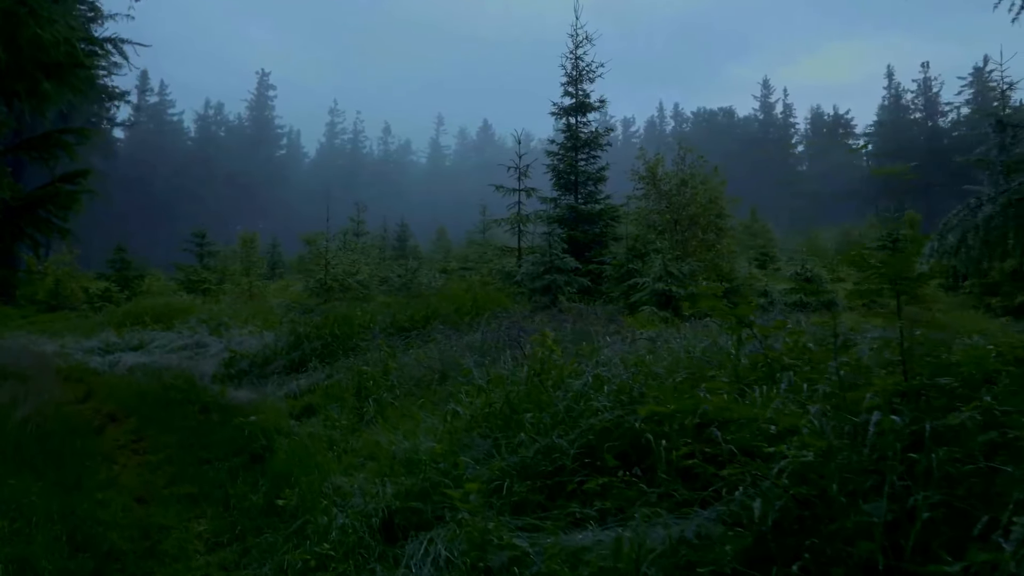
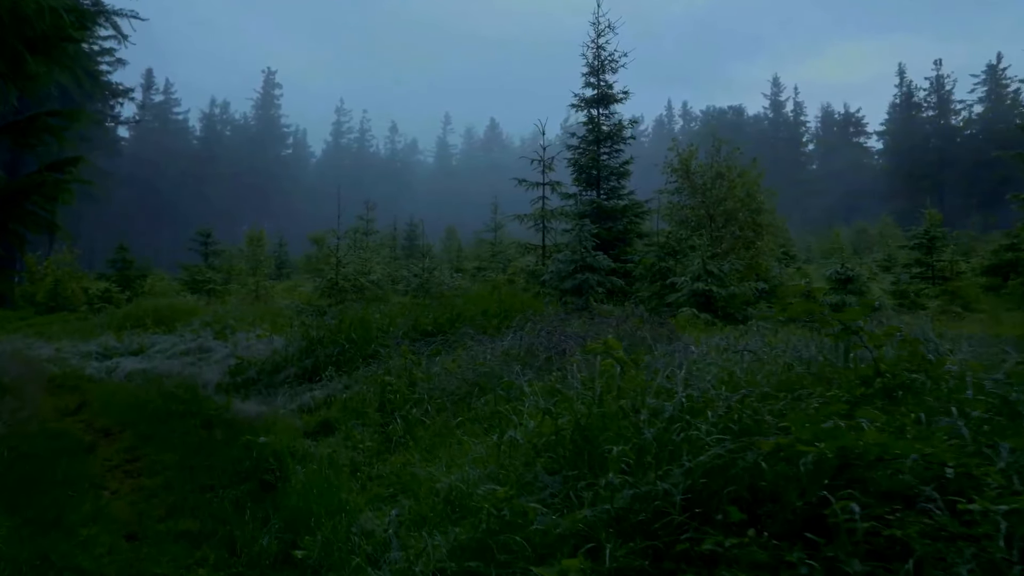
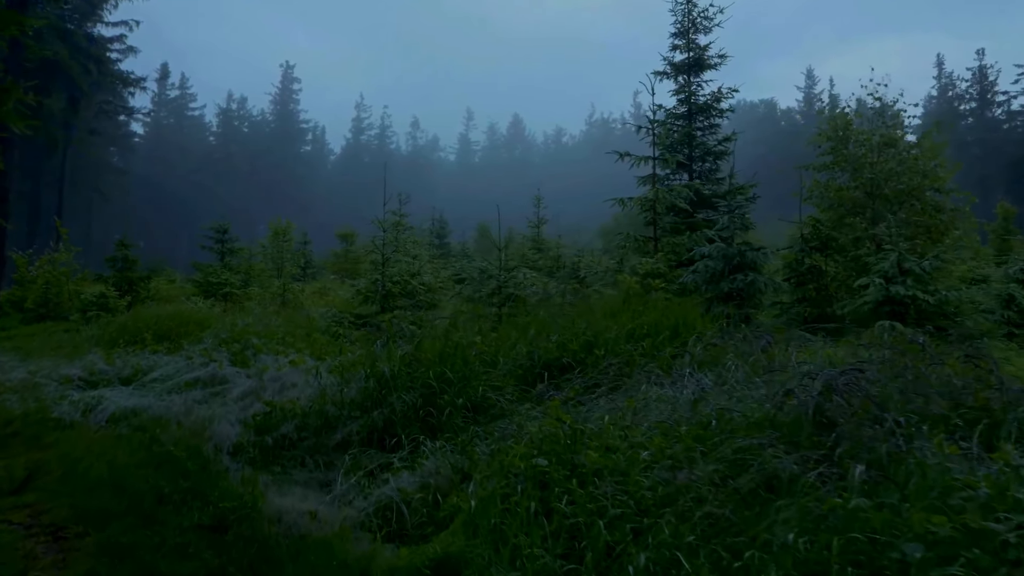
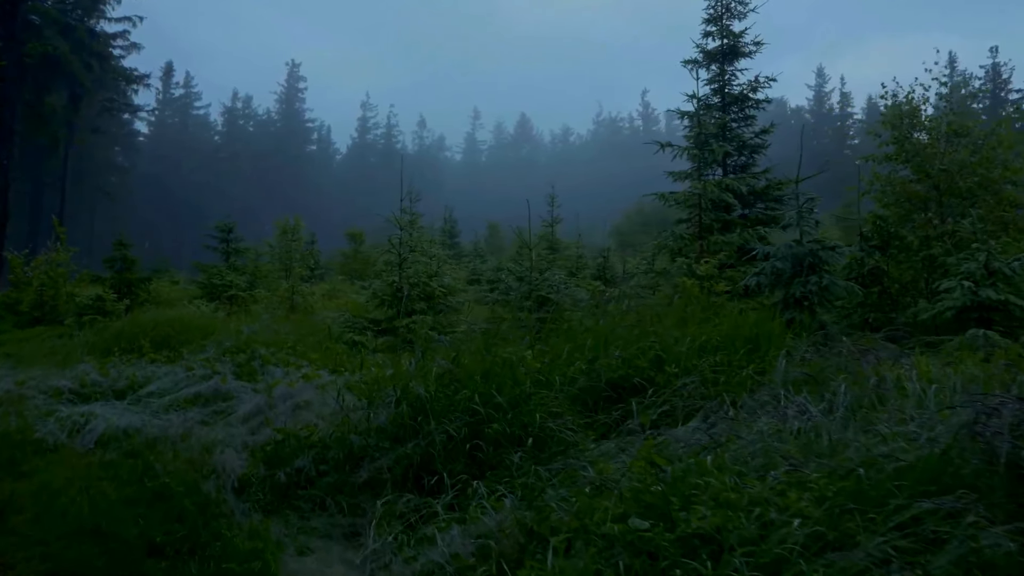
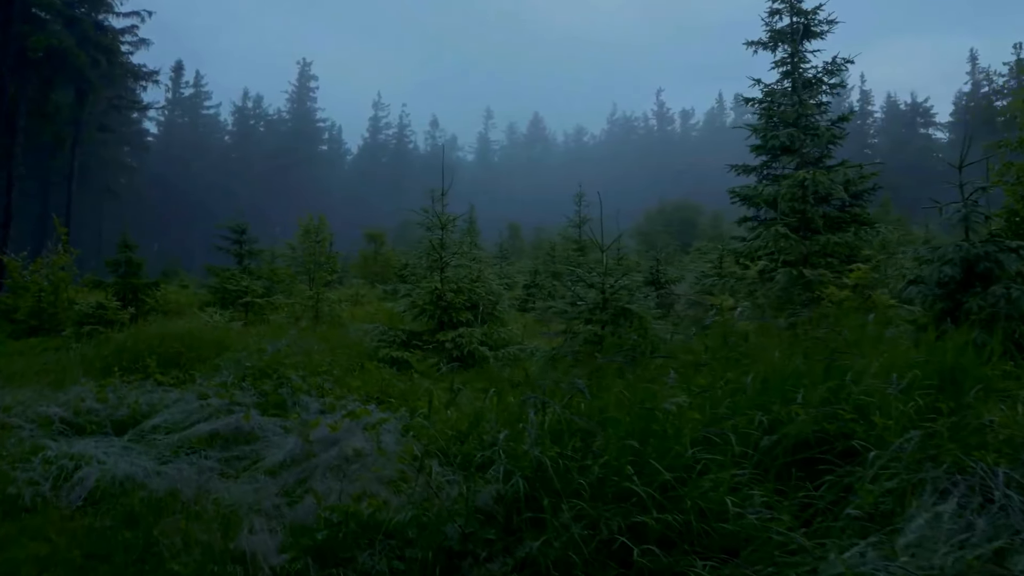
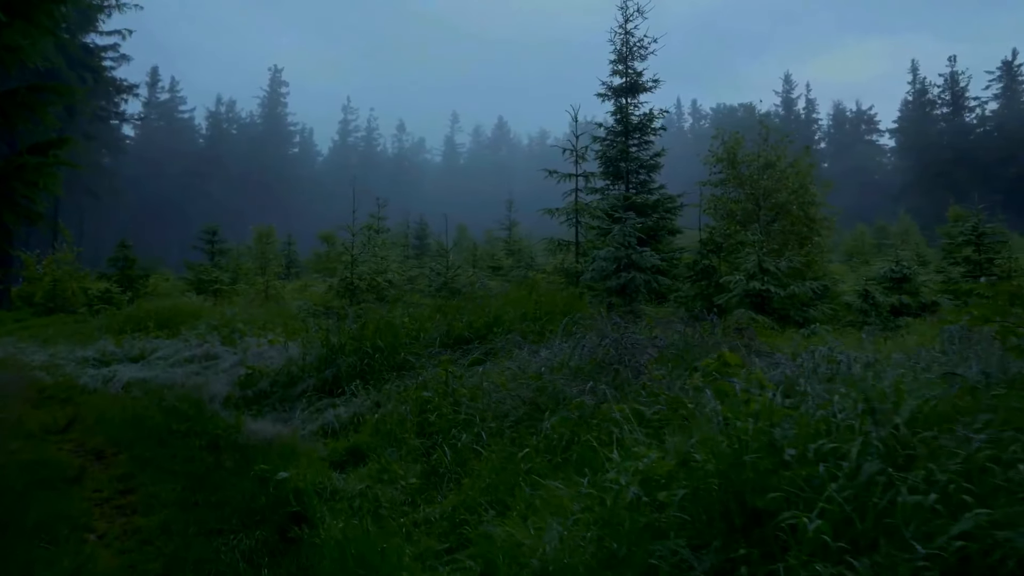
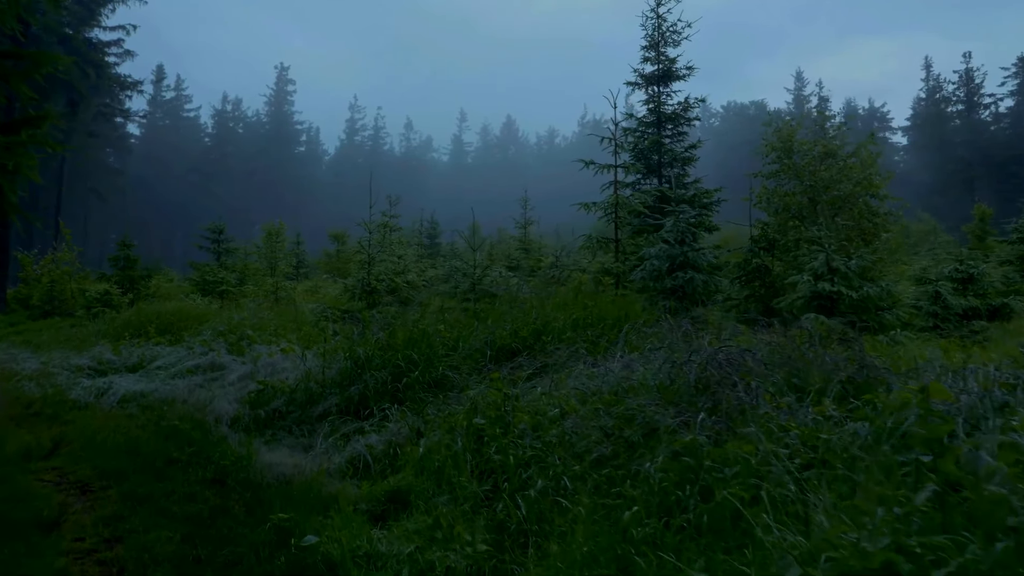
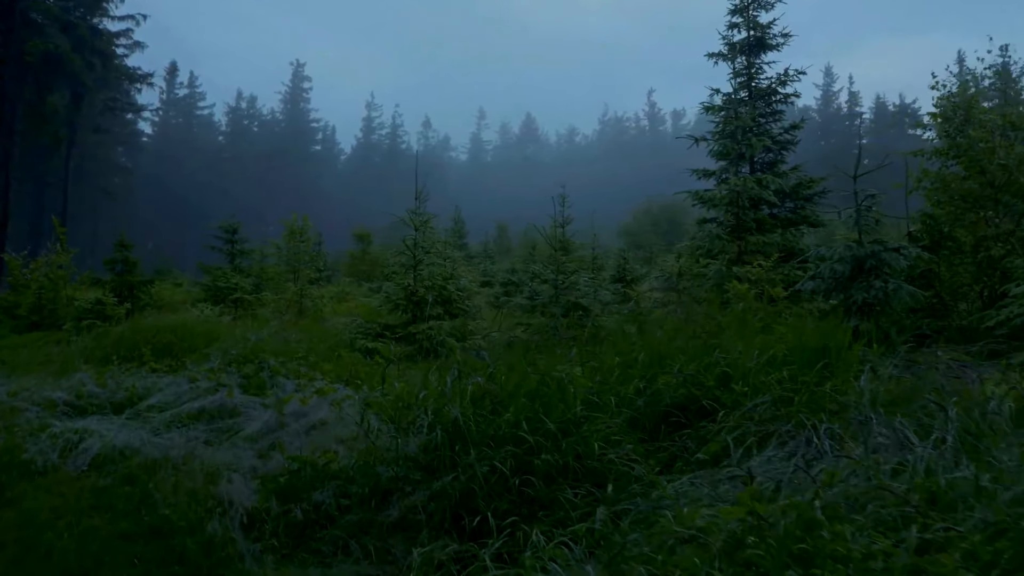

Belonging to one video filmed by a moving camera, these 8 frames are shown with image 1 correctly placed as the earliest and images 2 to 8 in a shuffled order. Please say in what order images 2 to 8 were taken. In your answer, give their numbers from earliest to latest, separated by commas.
2, 6, 7, 3, 4, 8, 5
